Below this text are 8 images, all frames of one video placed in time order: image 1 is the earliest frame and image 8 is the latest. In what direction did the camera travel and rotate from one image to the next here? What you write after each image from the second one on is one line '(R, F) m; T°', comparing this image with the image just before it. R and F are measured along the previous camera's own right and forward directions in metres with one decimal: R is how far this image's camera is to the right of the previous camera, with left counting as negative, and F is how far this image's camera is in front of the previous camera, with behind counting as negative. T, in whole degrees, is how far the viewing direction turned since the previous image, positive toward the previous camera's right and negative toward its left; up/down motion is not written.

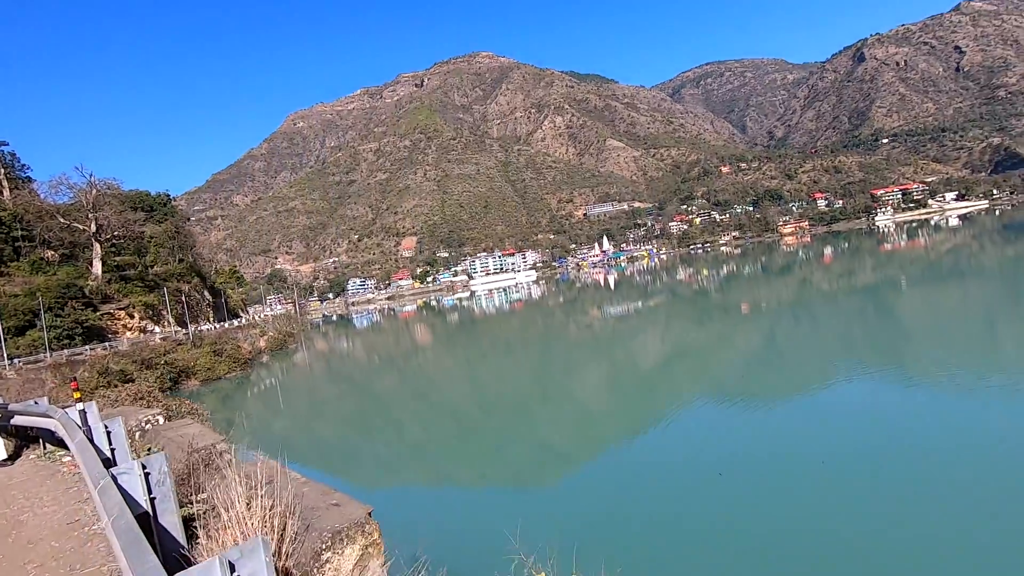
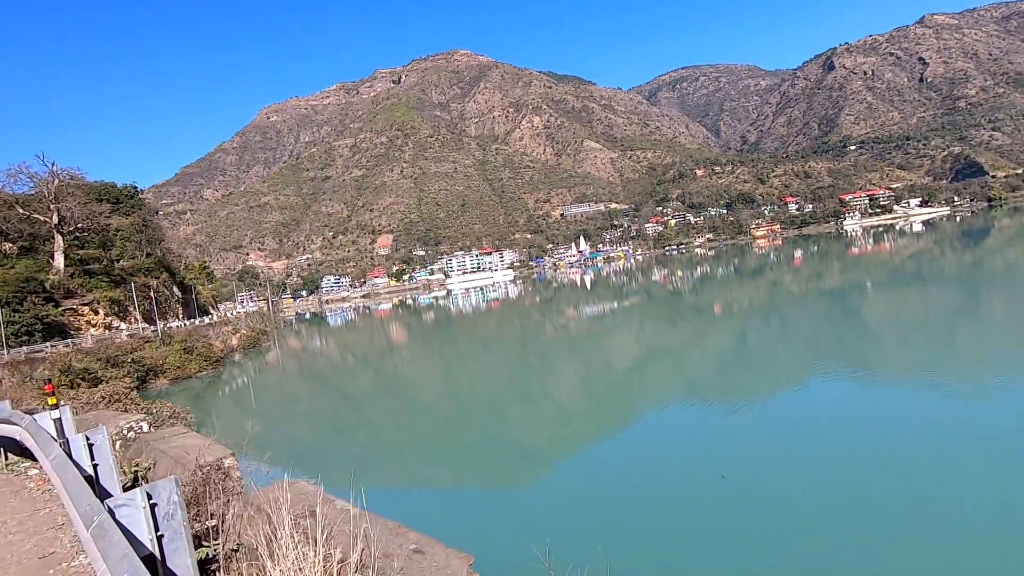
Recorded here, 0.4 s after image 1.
(-0.2, +0.2) m; +3°
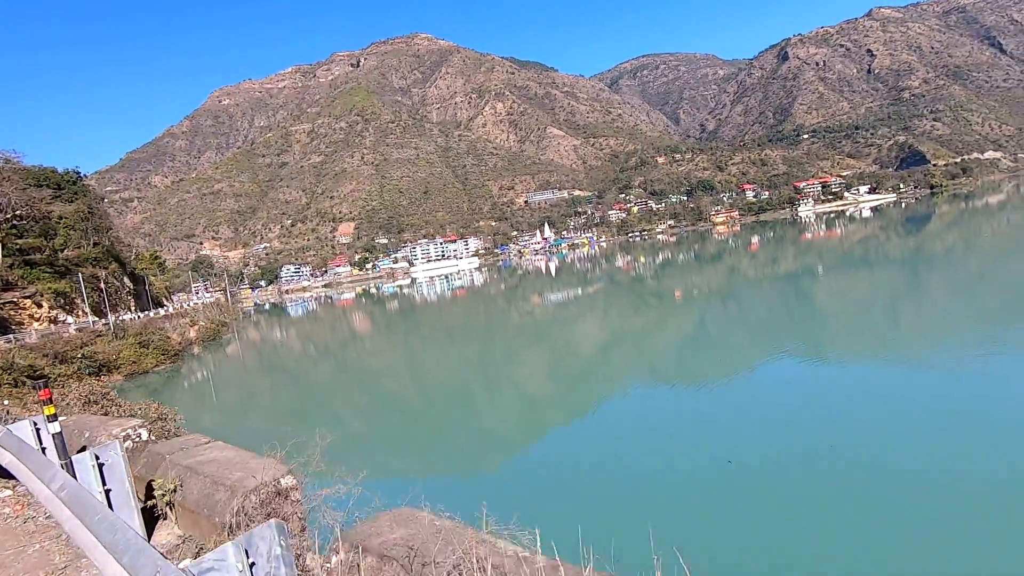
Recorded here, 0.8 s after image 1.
(-0.3, +0.3) m; +4°
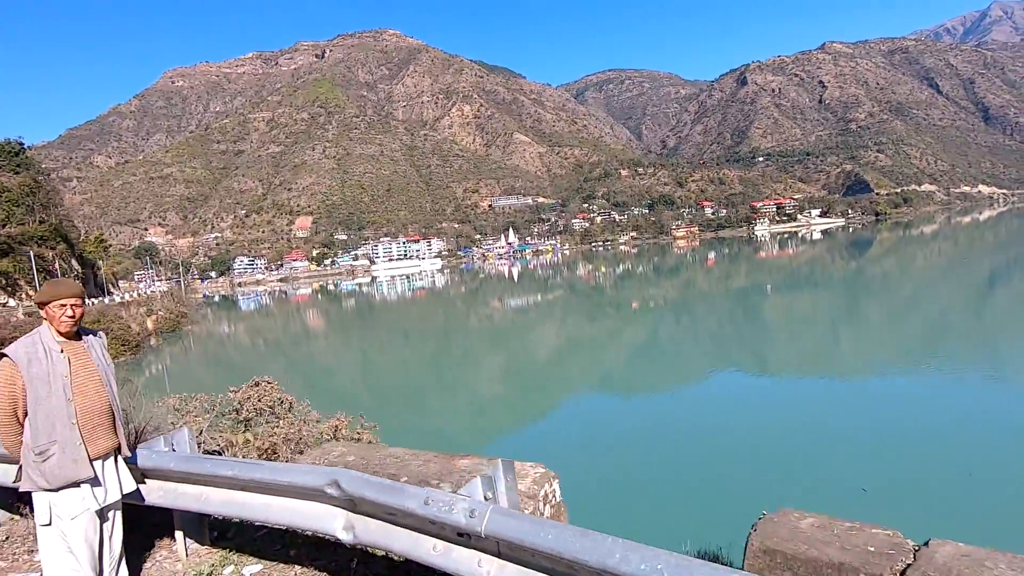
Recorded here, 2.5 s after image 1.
(-1.3, +0.7) m; +5°
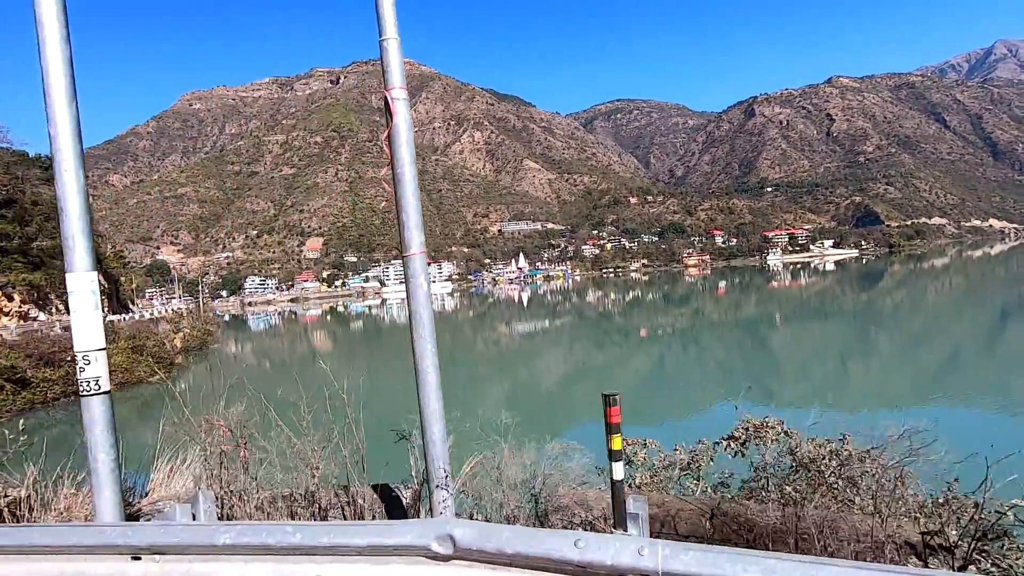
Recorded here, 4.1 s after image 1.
(-1.3, +0.5) m; -1°
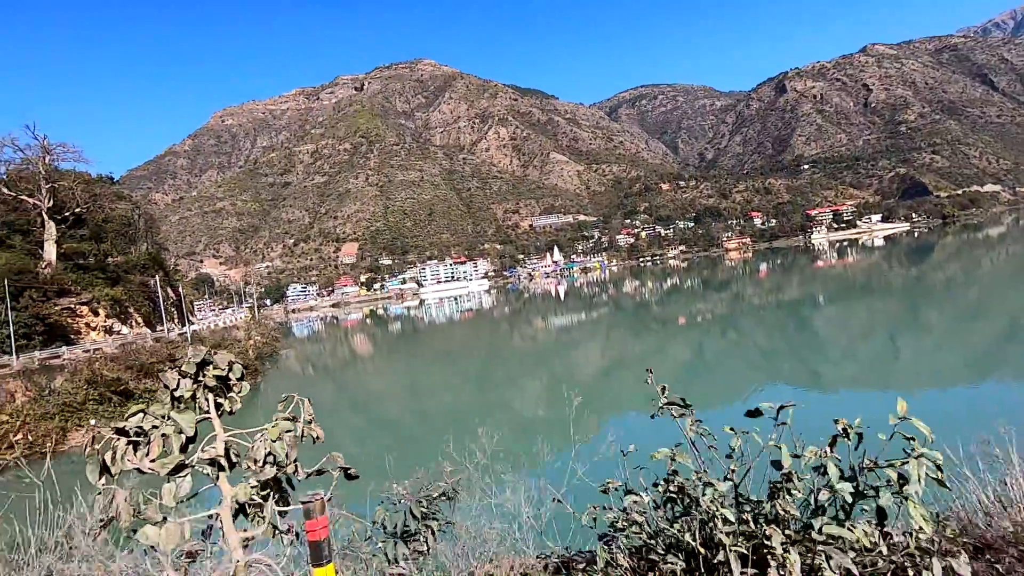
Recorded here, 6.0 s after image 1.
(-1.5, +0.4) m; -3°
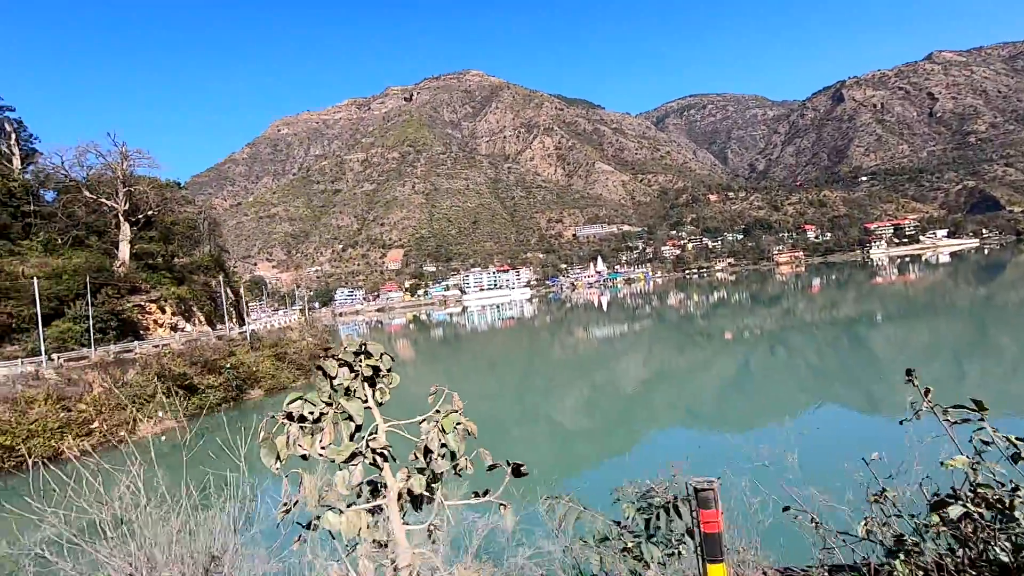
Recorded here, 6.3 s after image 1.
(-0.2, 0.0) m; -4°
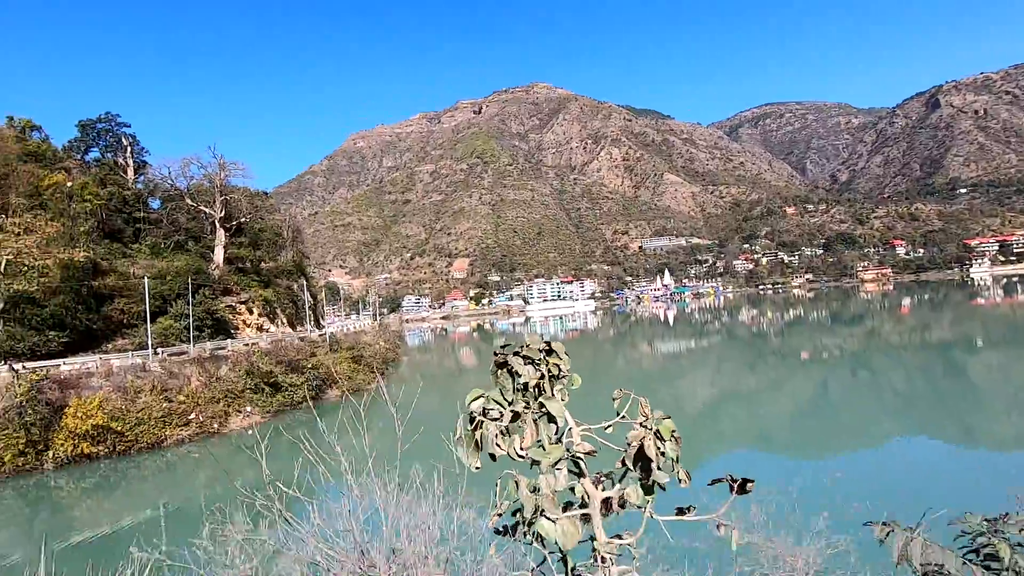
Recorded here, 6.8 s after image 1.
(-0.3, 0.0) m; -7°
